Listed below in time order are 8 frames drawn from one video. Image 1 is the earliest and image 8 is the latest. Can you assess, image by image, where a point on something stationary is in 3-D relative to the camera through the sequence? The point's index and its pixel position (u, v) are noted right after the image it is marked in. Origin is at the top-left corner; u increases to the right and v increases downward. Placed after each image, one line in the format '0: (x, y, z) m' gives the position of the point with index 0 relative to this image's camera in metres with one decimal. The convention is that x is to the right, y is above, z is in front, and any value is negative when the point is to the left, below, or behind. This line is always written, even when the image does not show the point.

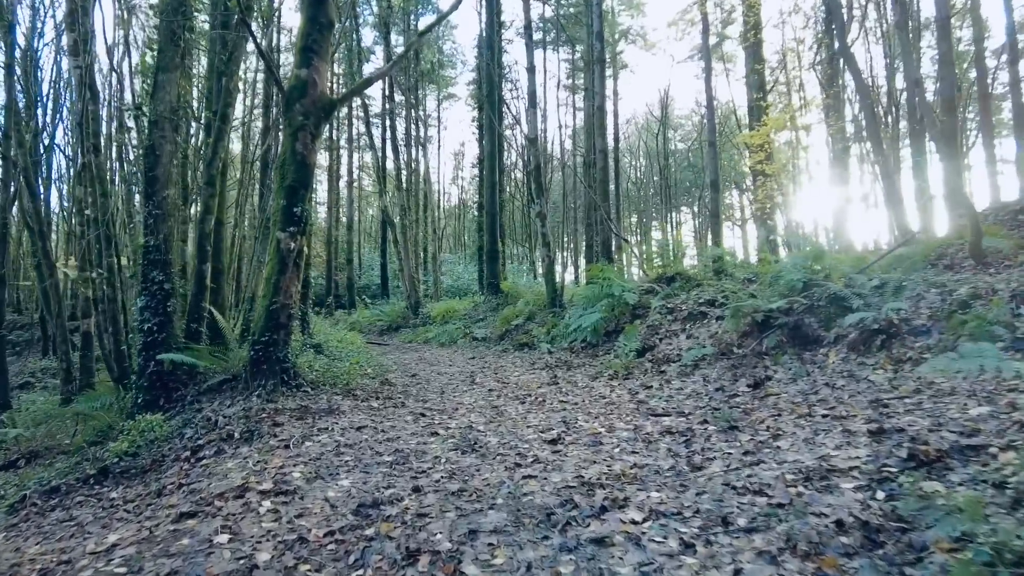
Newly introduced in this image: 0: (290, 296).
0: (-2.8, -0.1, +8.2) m
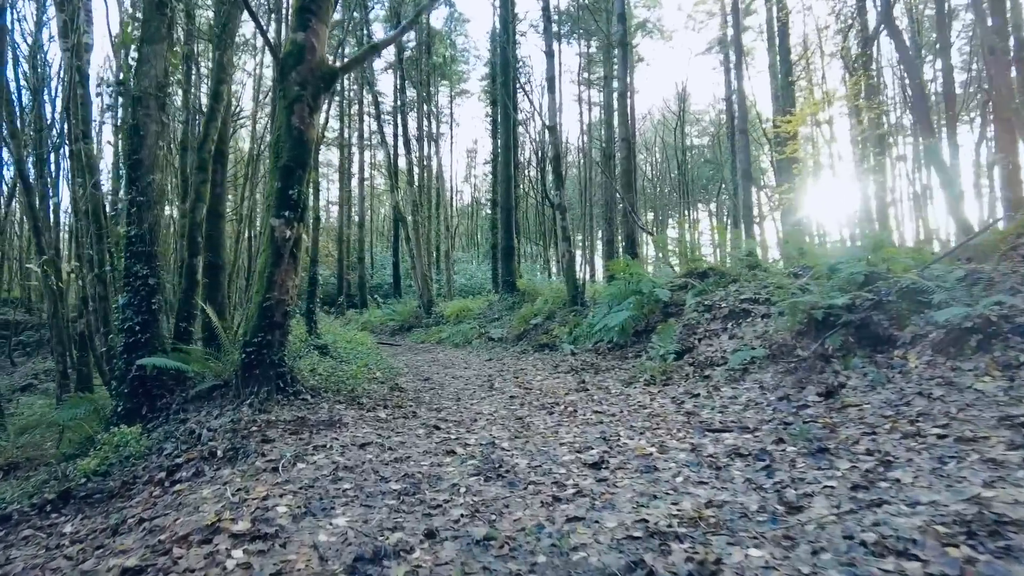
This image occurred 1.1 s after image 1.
0: (-2.5, 0.0, +7.3) m
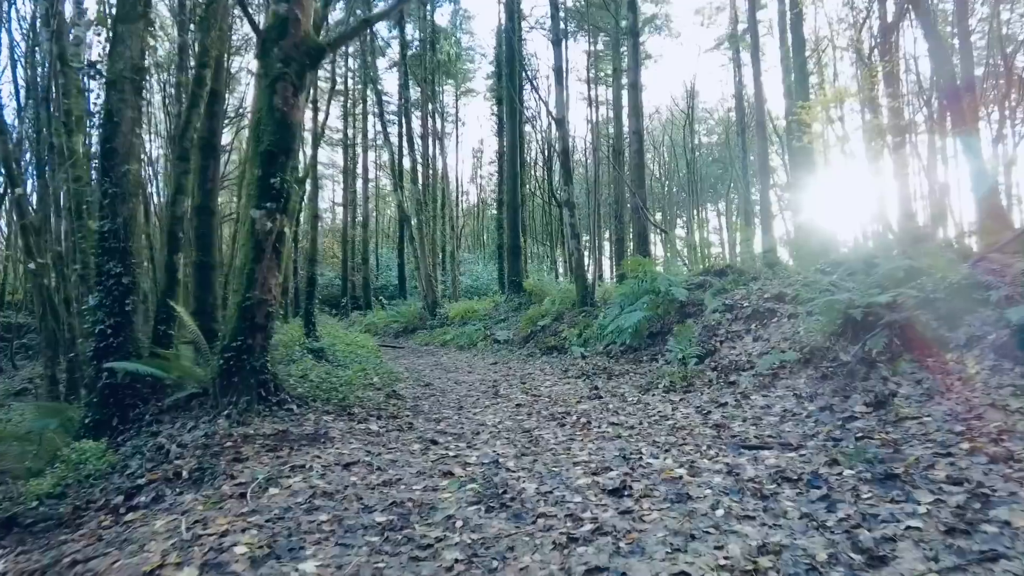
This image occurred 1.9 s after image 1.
0: (-2.5, 0.0, +6.6) m
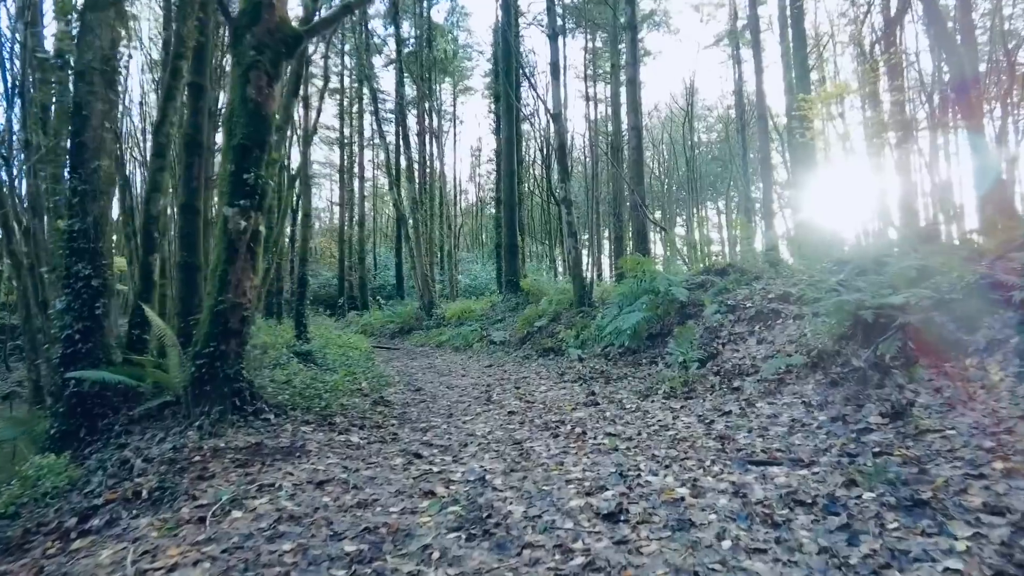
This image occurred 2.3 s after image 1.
0: (-2.6, -0.1, +6.2) m
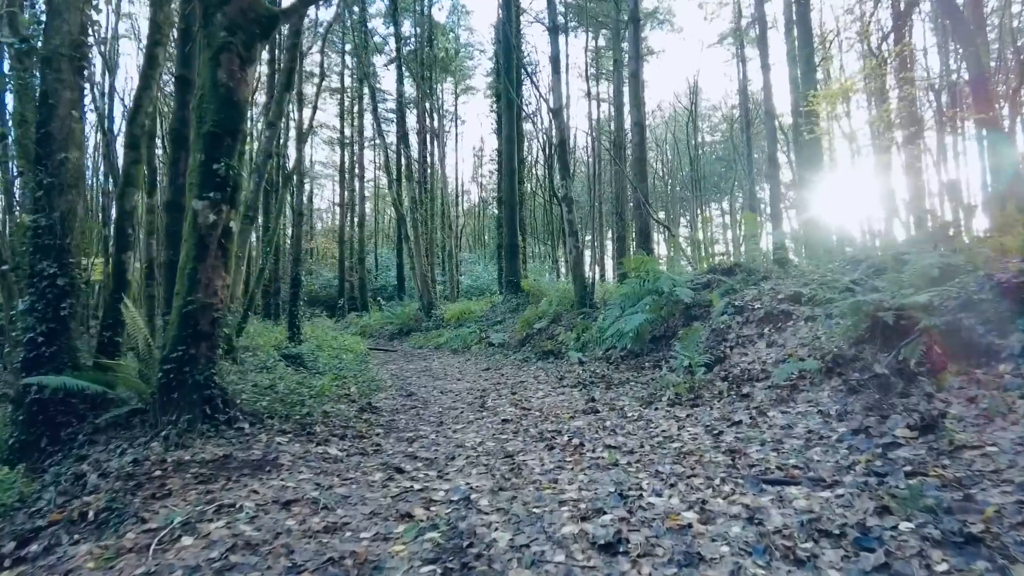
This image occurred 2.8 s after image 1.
0: (-2.6, -0.1, +5.8) m
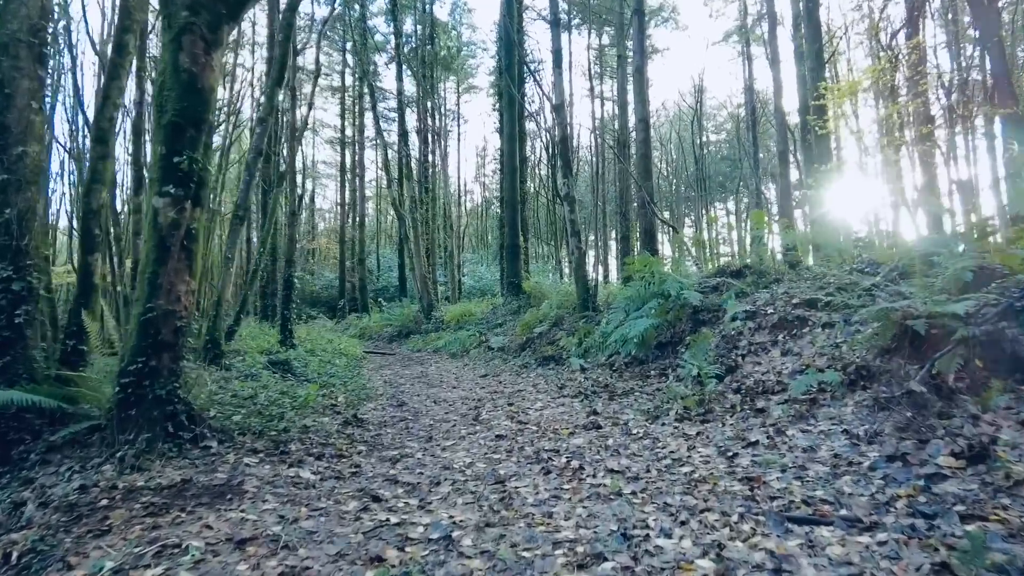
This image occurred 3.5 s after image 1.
0: (-2.7, -0.1, +5.3) m
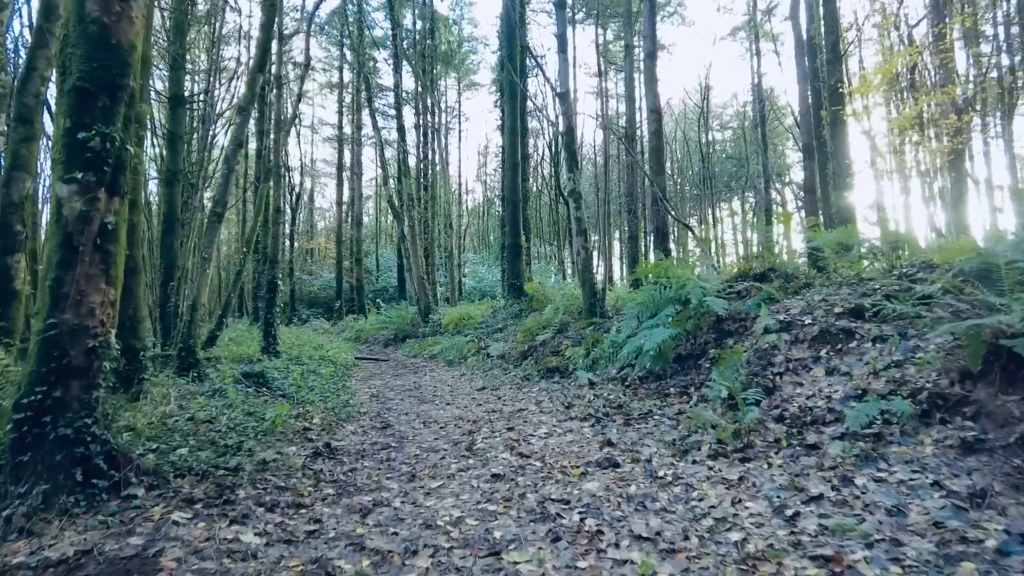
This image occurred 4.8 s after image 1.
0: (-2.7, -0.2, +4.2) m
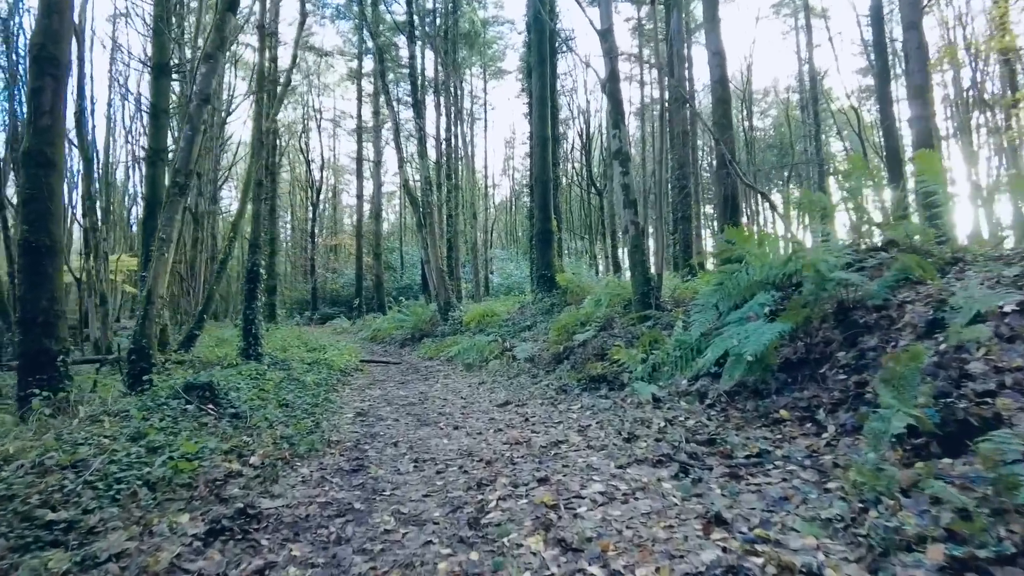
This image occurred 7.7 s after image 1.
0: (-2.6, 0.0, +1.7) m
